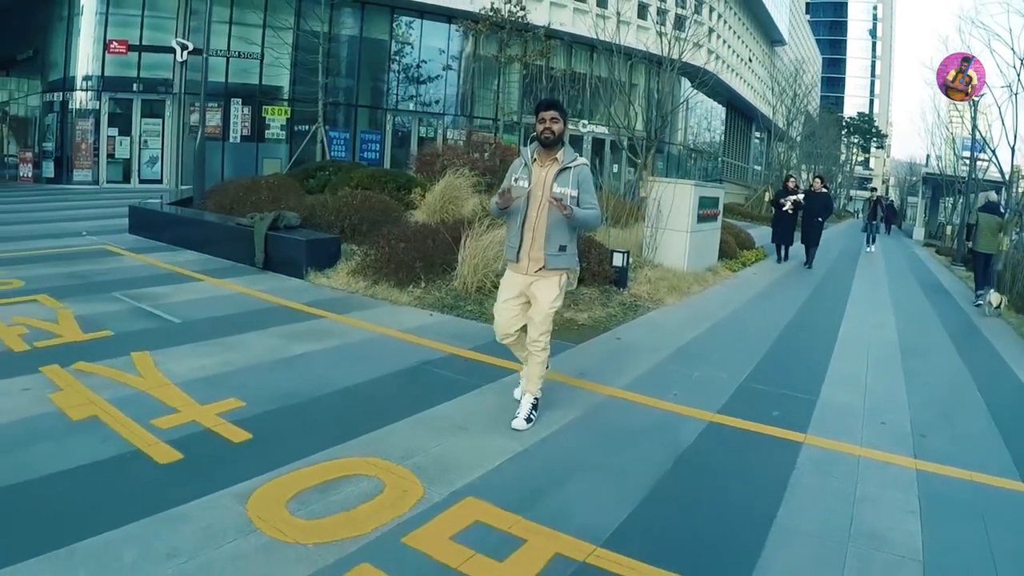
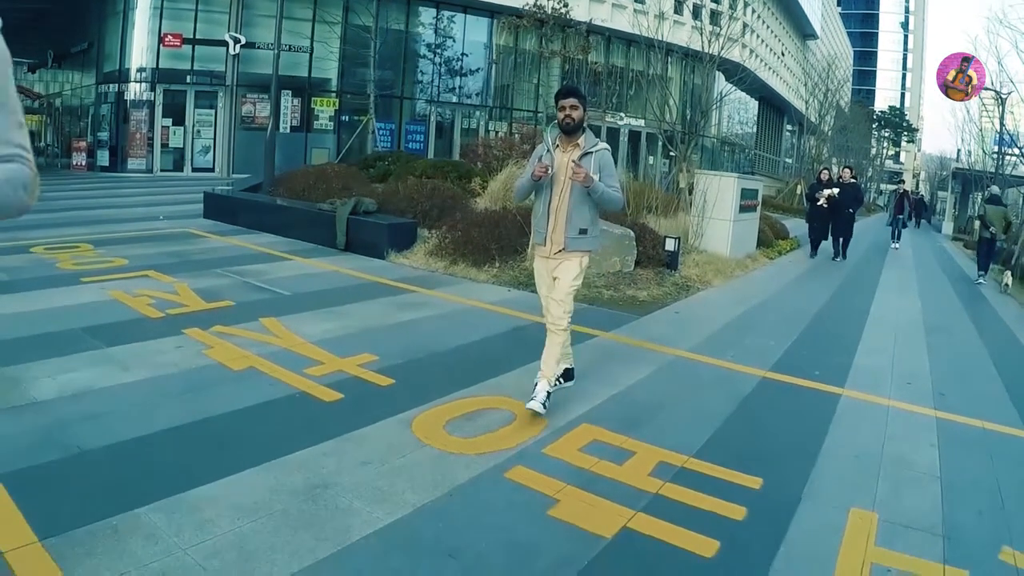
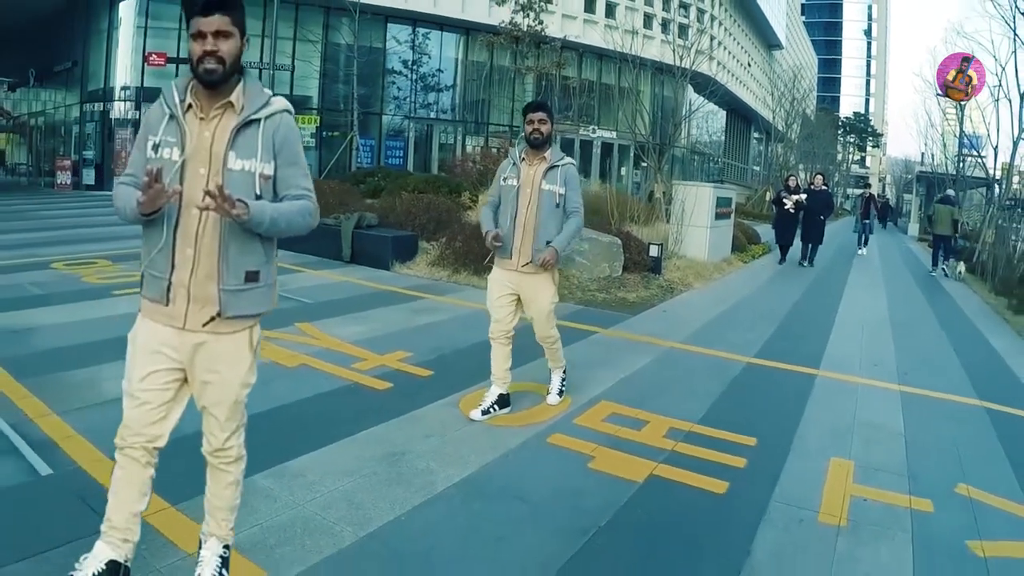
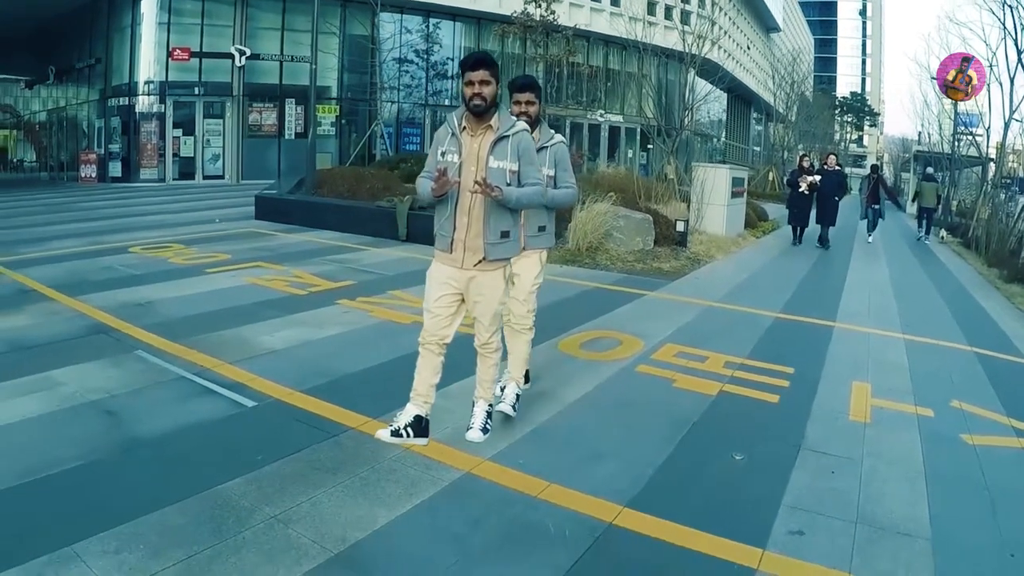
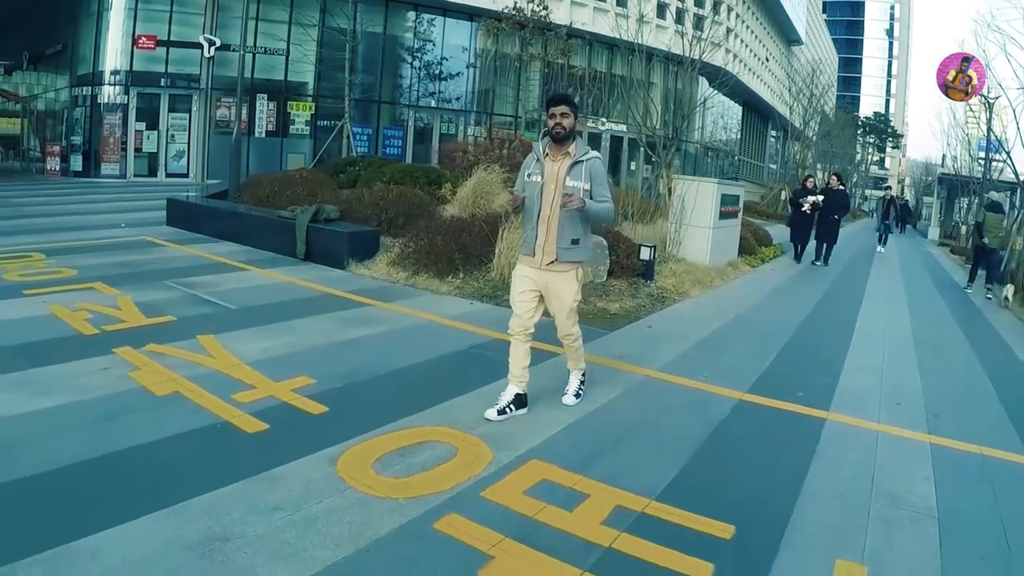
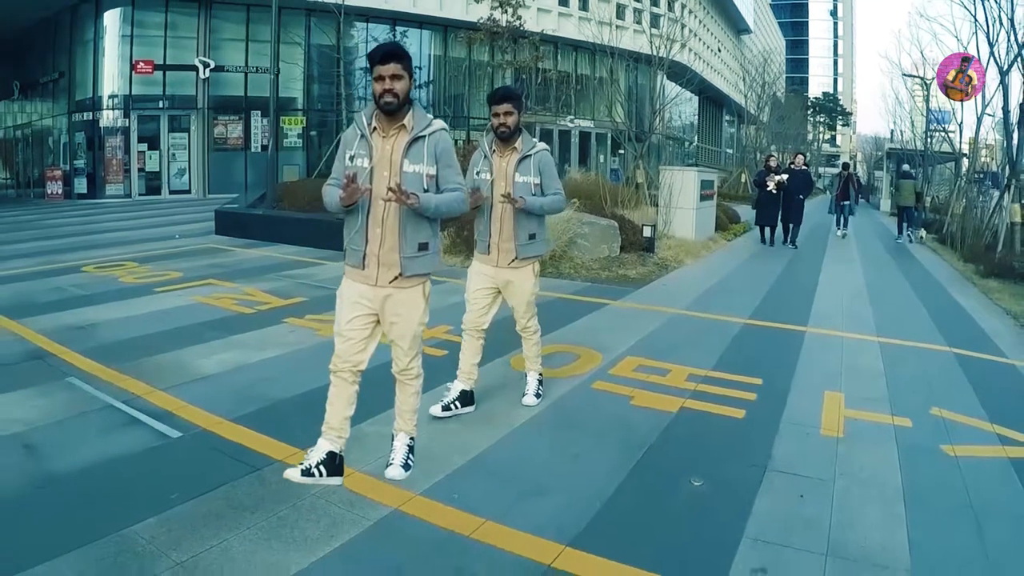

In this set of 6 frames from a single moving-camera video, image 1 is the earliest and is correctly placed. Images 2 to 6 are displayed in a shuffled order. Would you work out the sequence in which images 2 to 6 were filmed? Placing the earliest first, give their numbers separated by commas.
5, 2, 3, 6, 4
